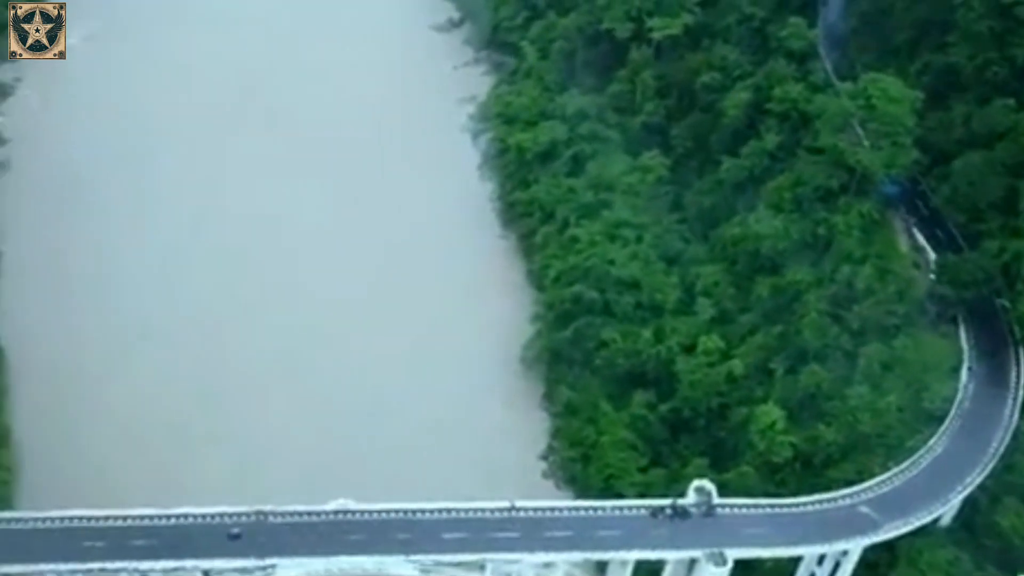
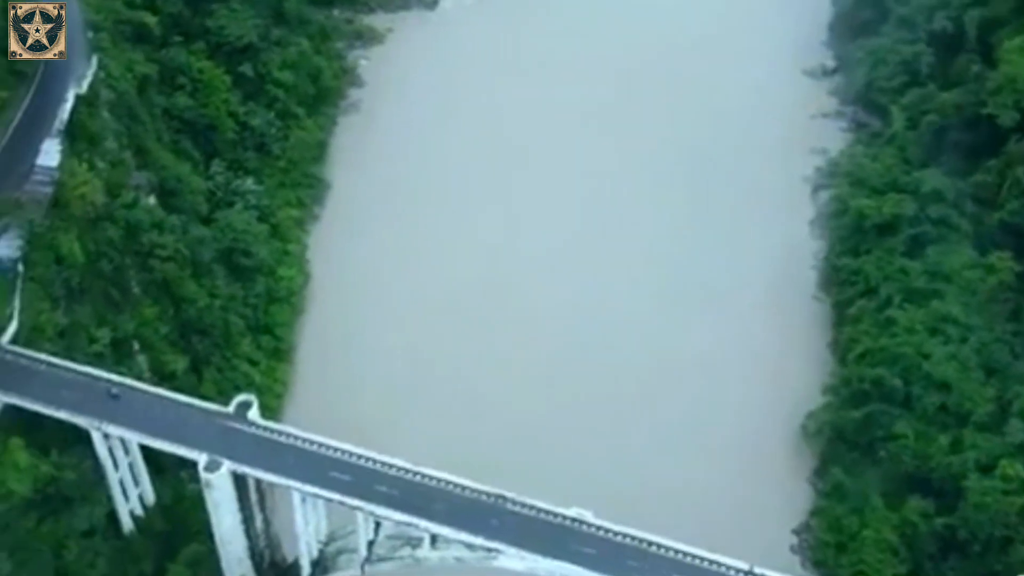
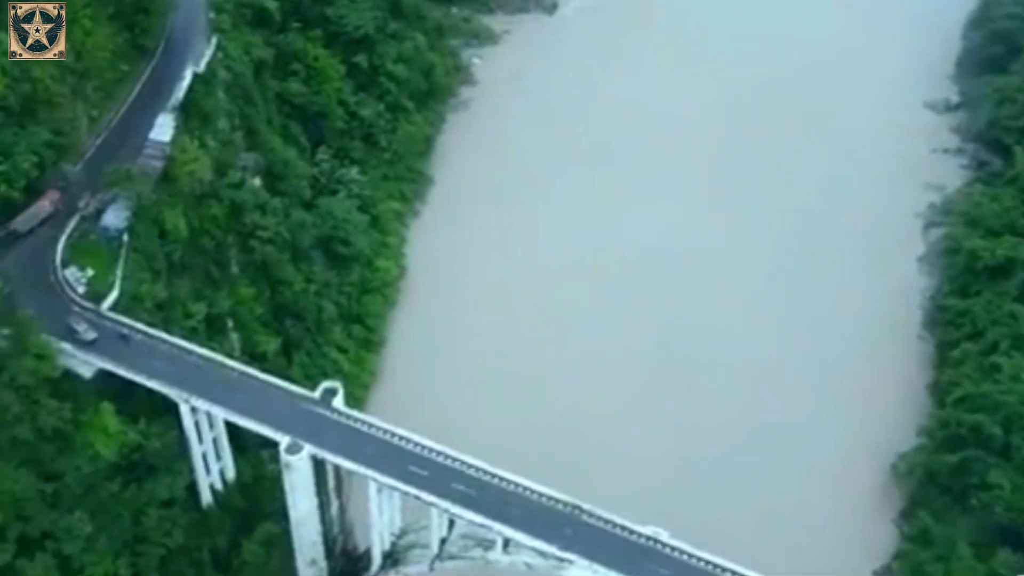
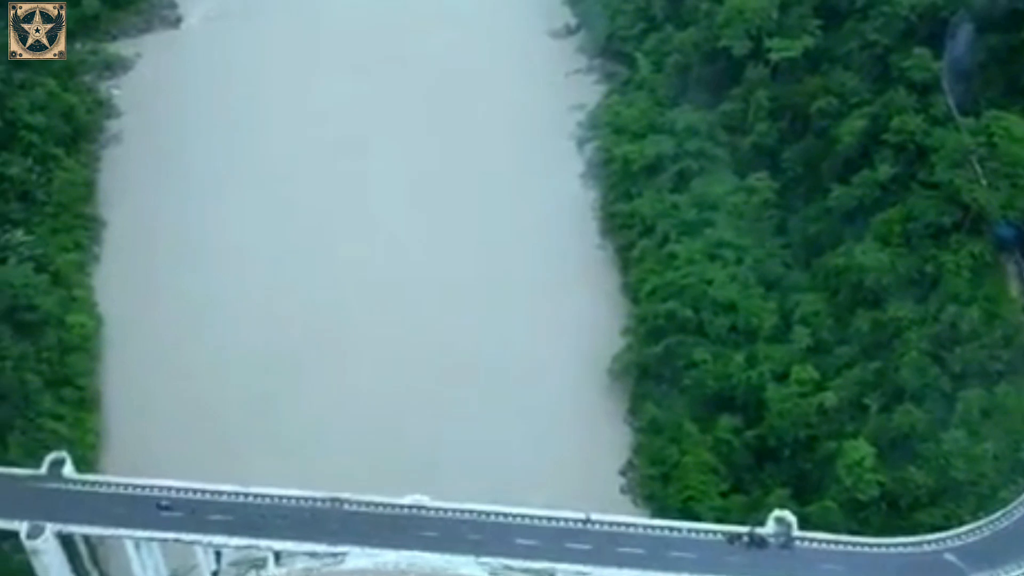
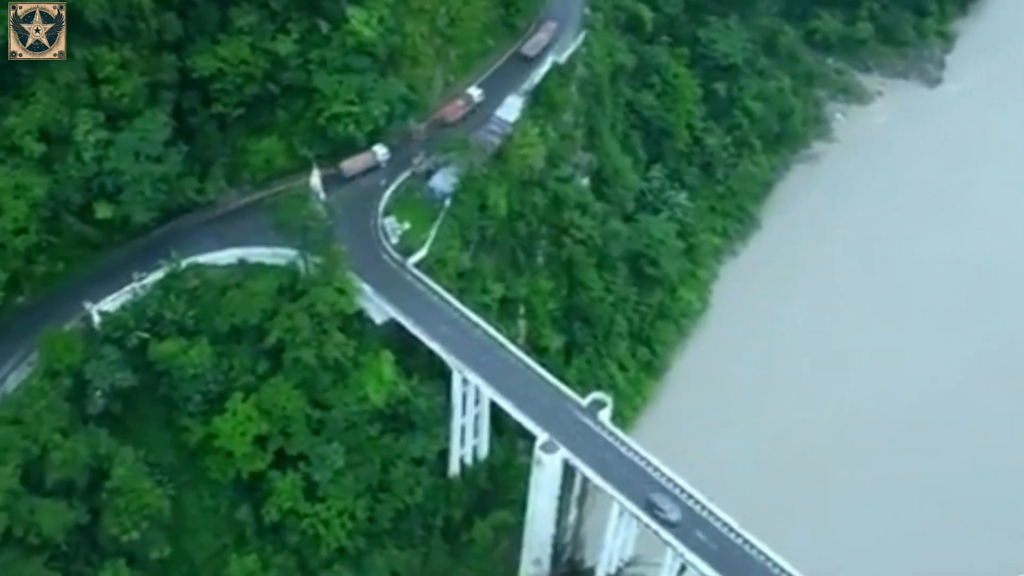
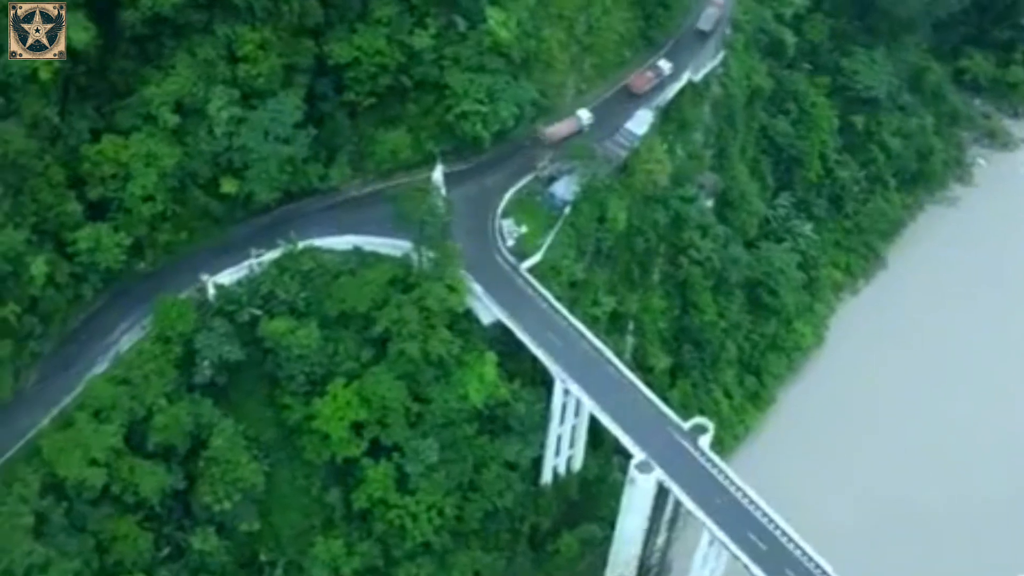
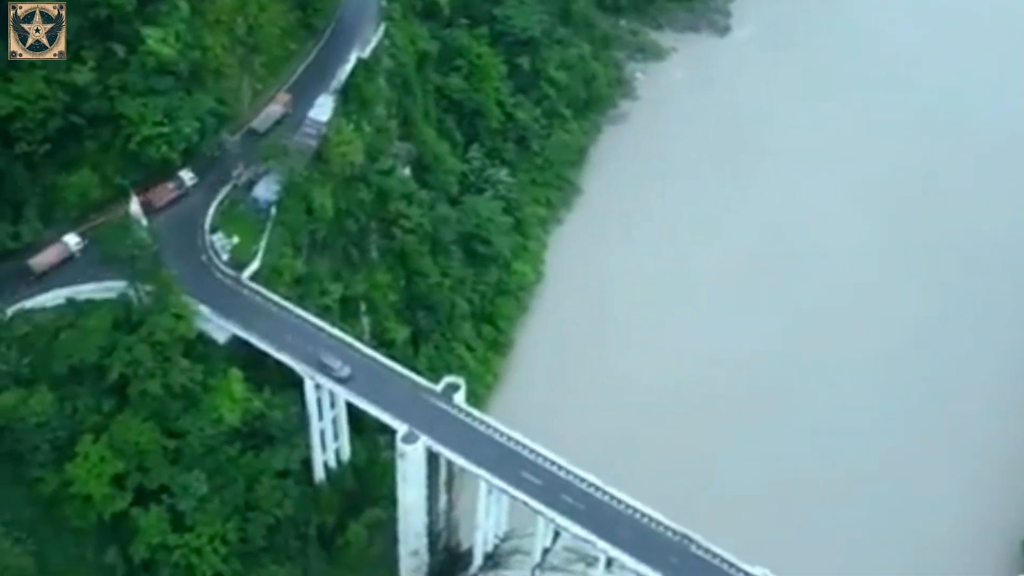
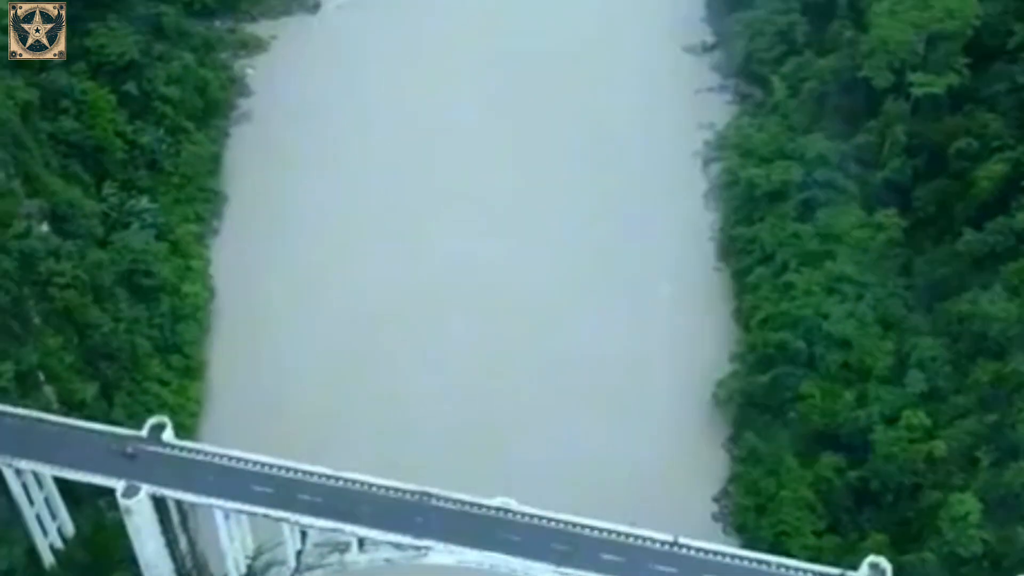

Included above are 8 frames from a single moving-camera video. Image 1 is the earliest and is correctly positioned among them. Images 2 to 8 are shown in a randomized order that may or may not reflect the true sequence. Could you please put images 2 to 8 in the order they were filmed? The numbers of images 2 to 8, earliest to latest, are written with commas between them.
4, 8, 2, 3, 7, 5, 6
